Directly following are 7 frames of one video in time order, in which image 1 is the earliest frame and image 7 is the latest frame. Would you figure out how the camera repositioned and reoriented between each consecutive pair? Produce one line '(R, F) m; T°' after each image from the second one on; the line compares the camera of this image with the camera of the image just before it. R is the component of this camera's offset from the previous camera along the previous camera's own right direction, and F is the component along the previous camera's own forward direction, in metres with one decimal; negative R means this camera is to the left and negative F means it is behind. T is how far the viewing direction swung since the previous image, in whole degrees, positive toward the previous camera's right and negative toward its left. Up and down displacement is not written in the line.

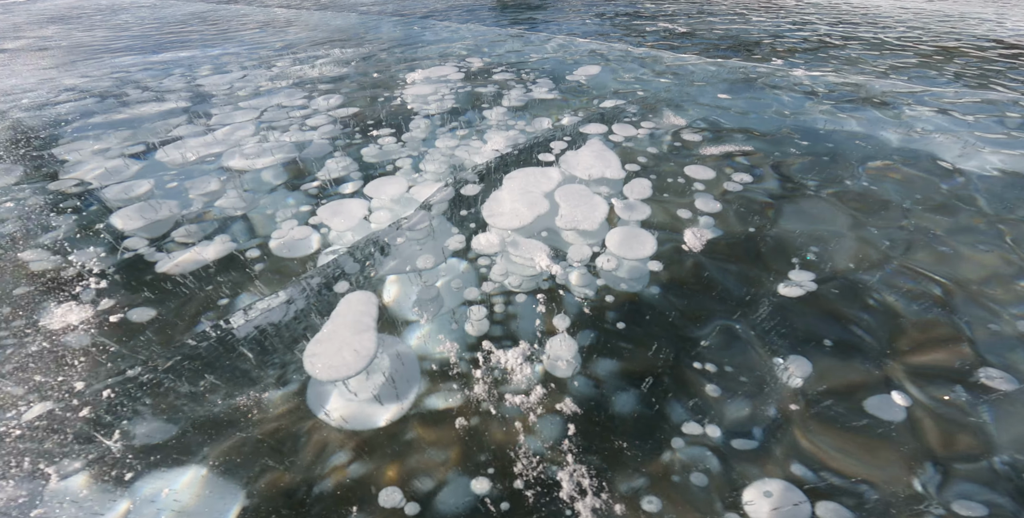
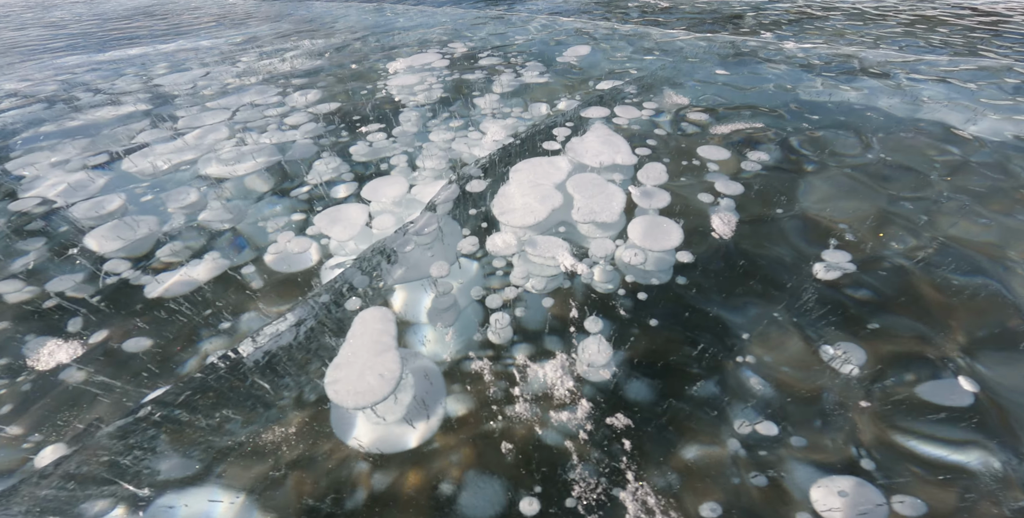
(-0.2, +0.1) m; +2°
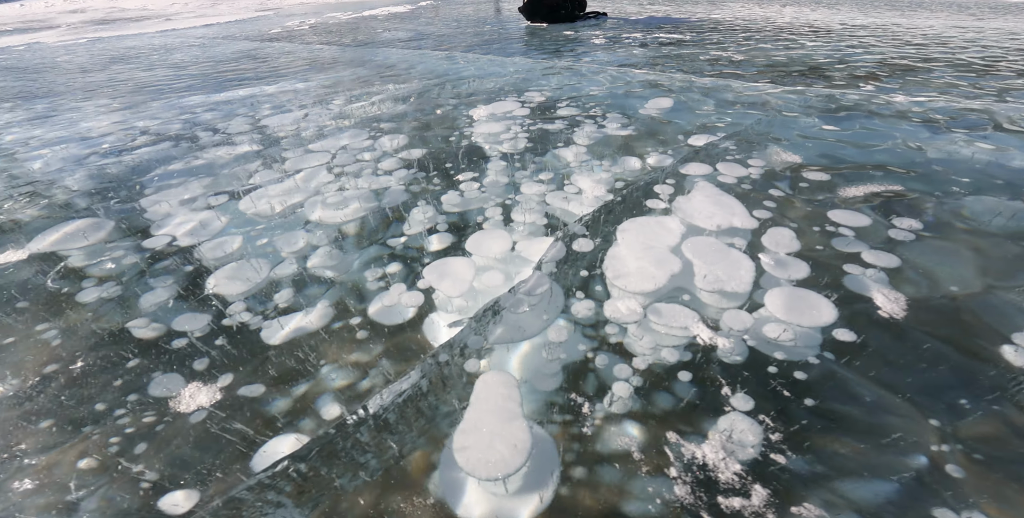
(-0.4, +0.1) m; -5°
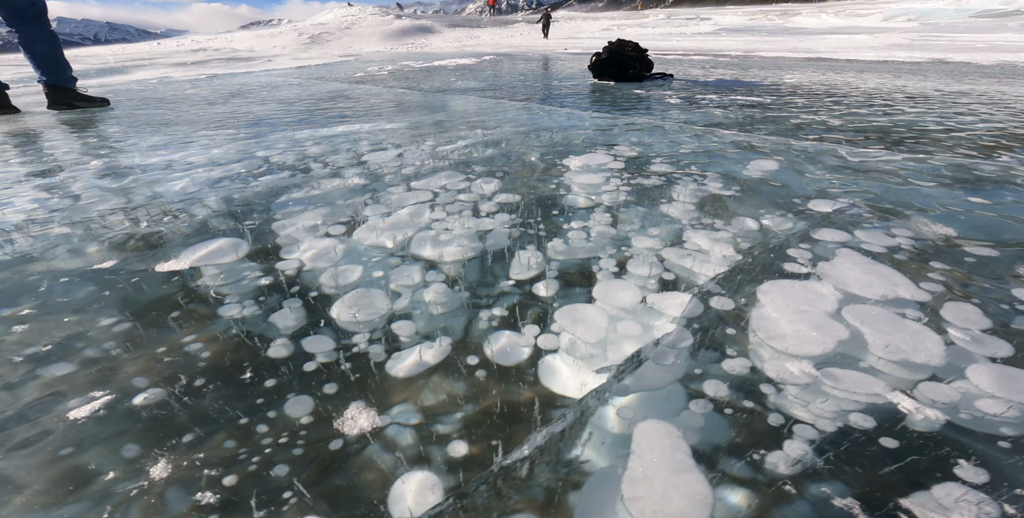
(-0.5, 0.0) m; -6°
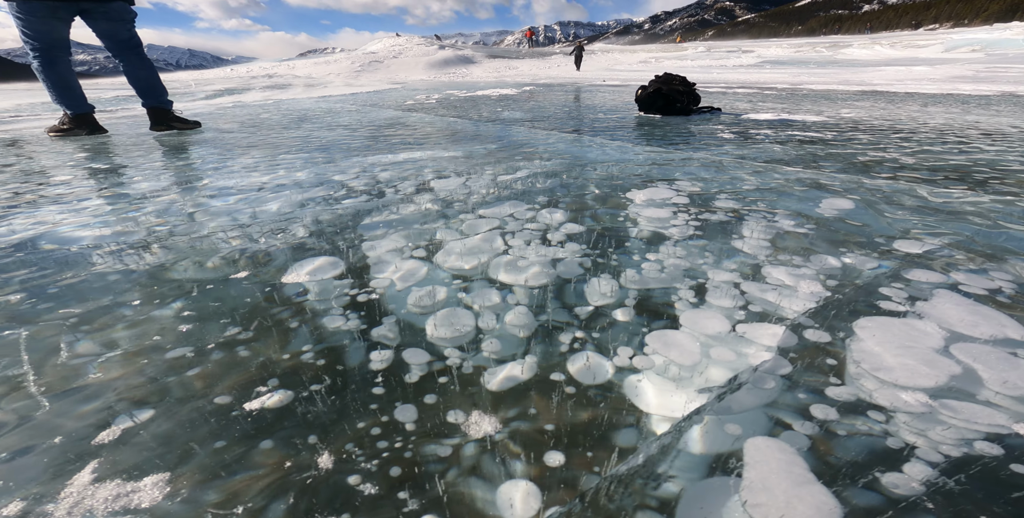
(-0.3, -0.2) m; -5°
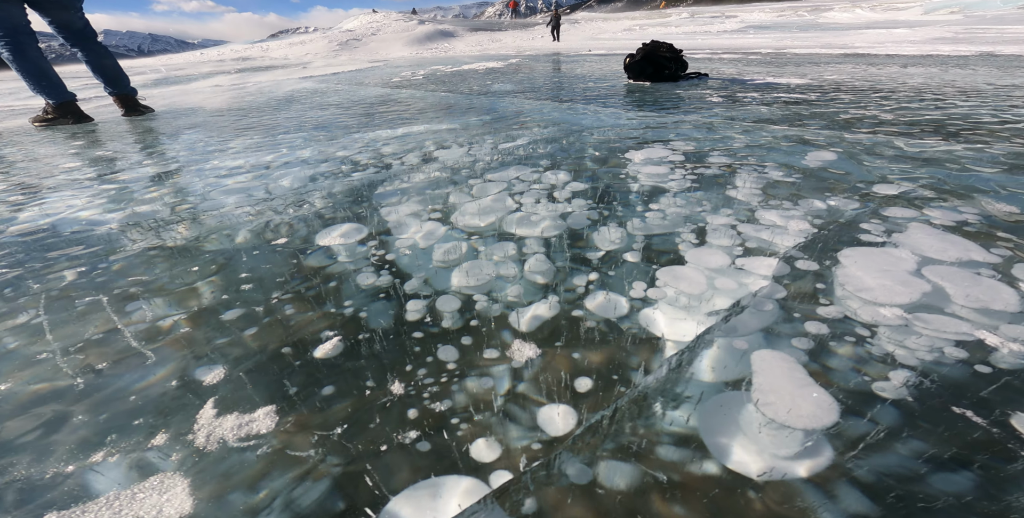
(-0.2, -0.3) m; +1°
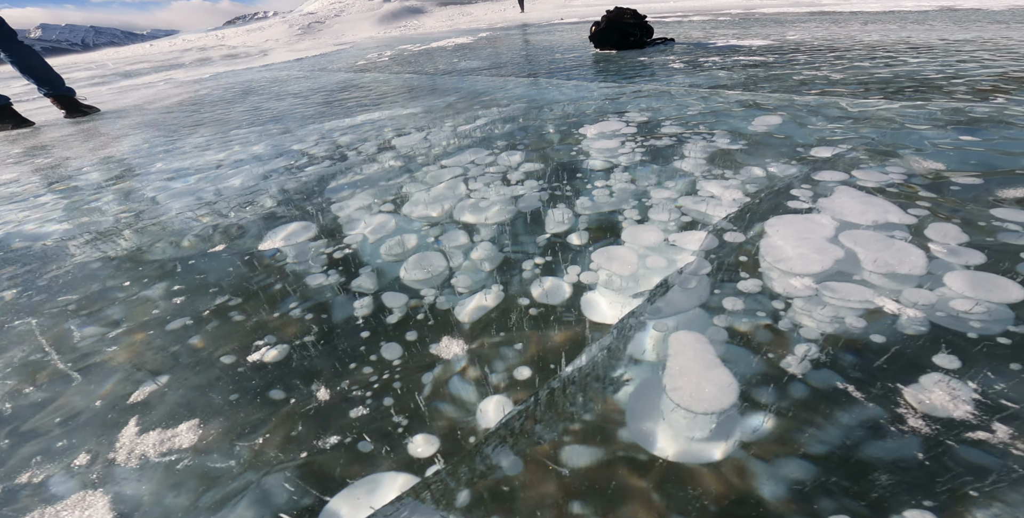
(+0.4, 0.0) m; +1°
